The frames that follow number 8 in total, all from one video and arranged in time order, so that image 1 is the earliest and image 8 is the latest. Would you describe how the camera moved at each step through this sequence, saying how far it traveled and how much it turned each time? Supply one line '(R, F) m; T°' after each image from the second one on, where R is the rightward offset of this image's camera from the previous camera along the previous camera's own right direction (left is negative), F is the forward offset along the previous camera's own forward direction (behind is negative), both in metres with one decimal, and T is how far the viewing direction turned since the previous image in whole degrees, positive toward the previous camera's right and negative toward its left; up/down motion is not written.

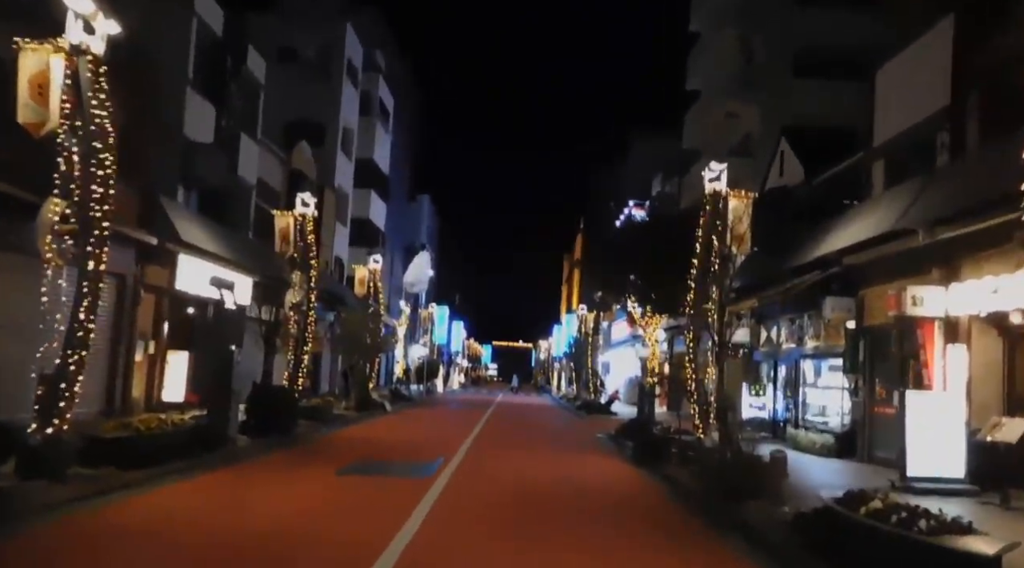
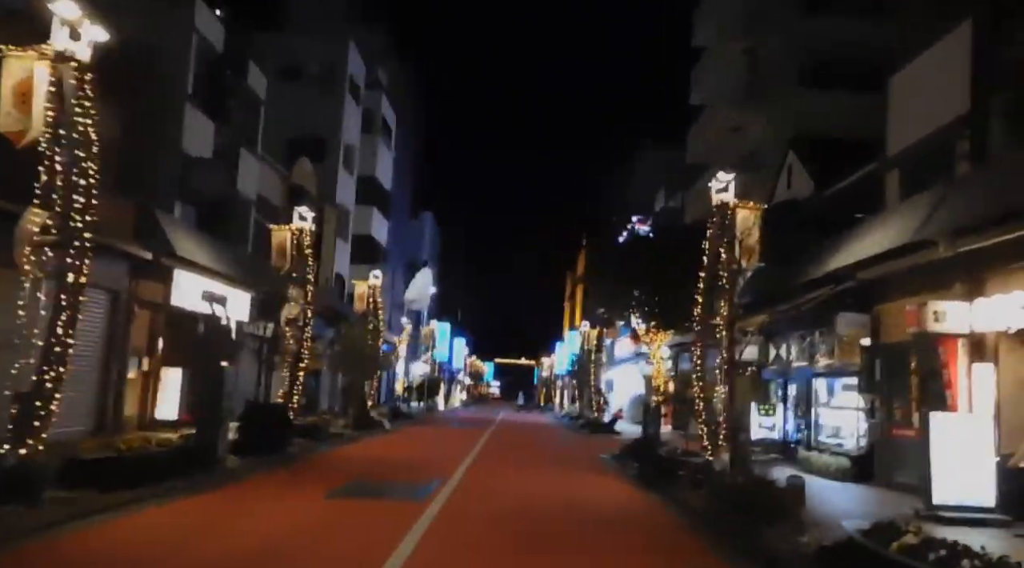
(0.0, +0.6) m; 0°
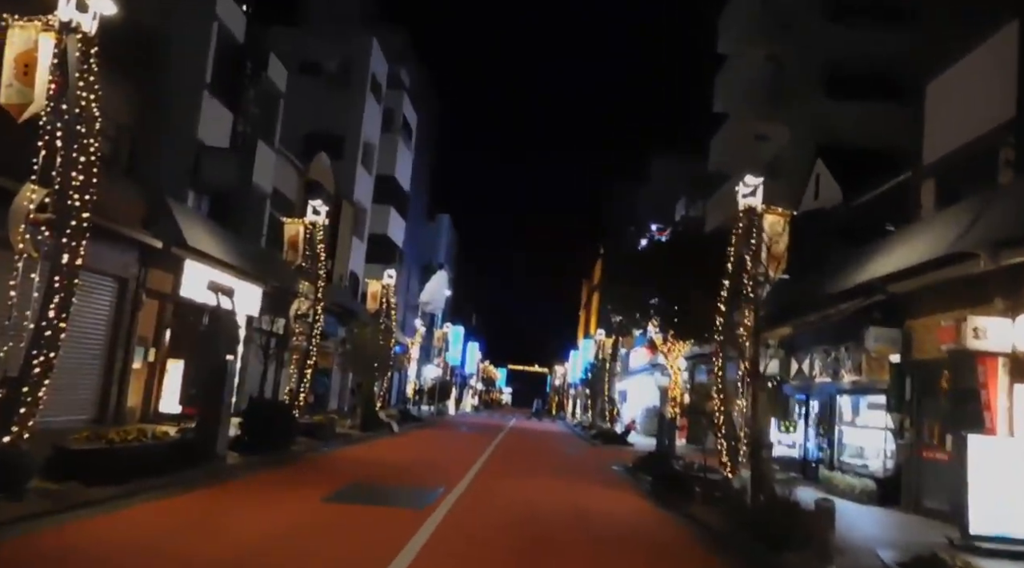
(0.0, +0.6) m; -1°
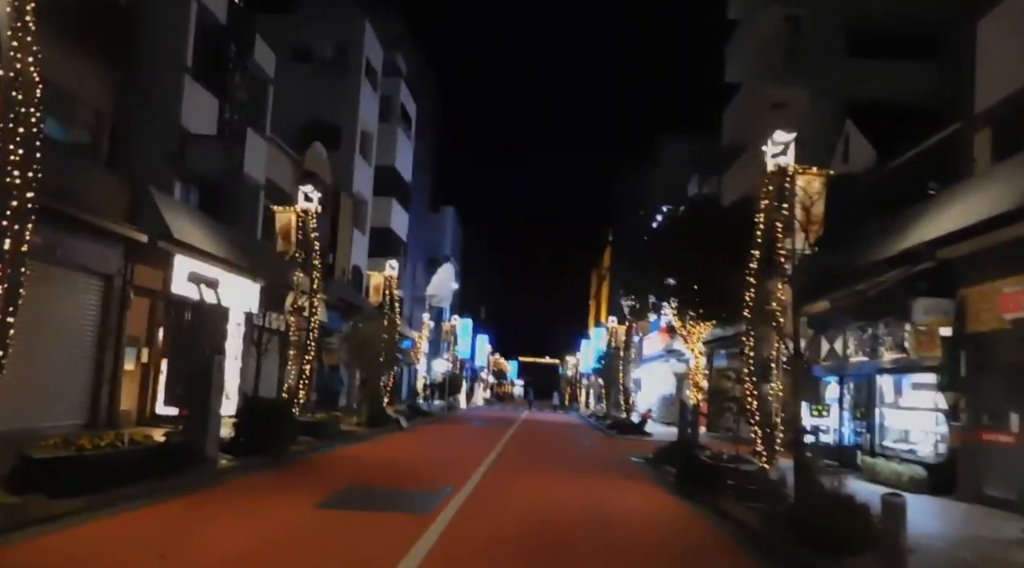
(0.0, +1.4) m; -1°
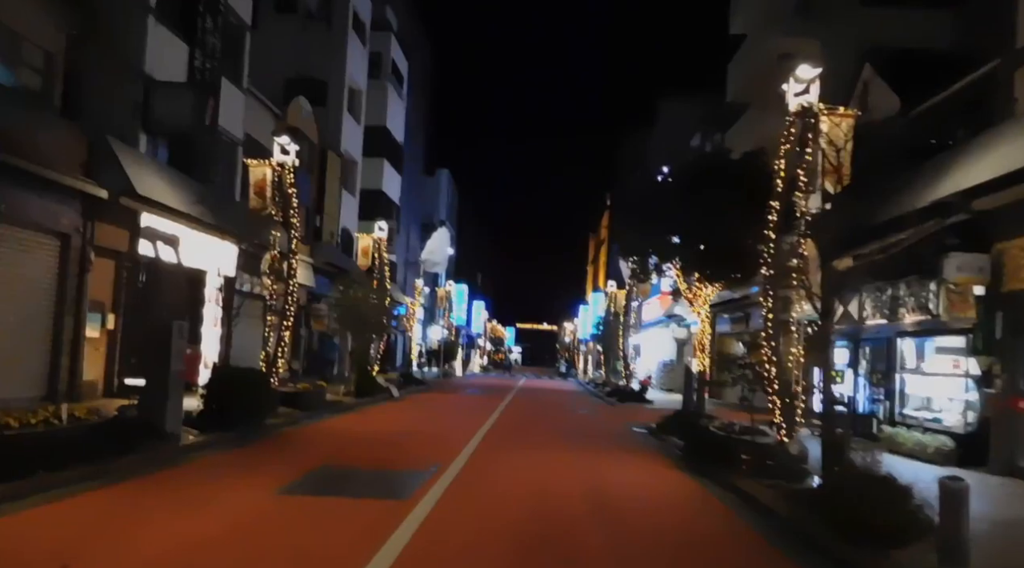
(+0.1, +1.5) m; 0°
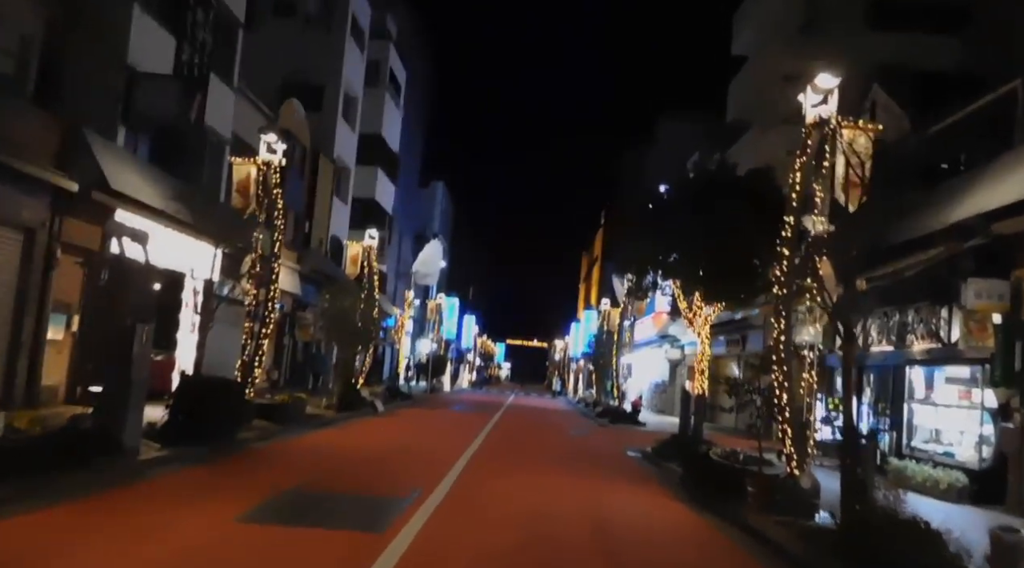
(0.0, +1.0) m; +1°
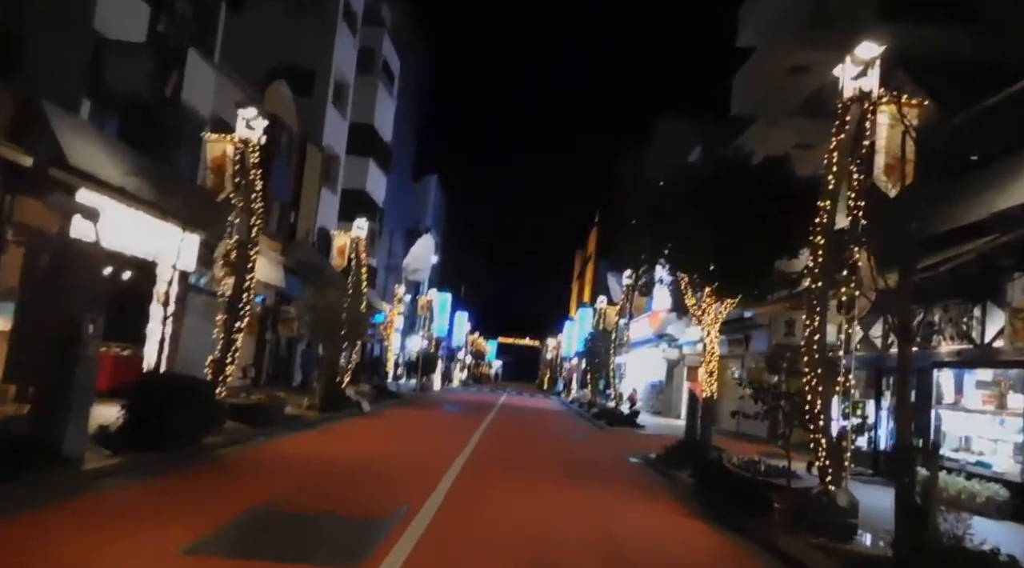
(-0.1, +1.5) m; +1°
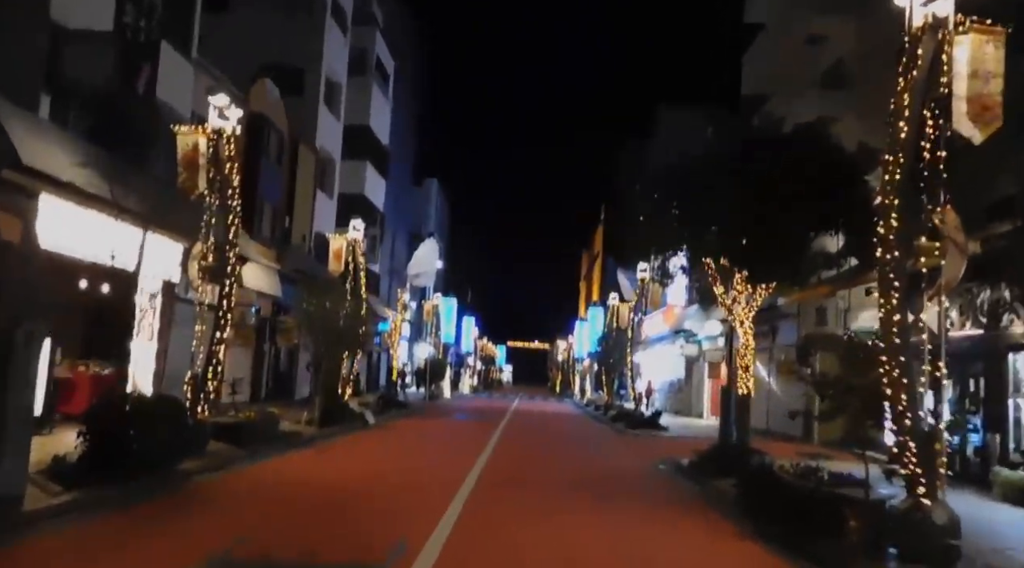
(-0.1, +1.8) m; 0°
